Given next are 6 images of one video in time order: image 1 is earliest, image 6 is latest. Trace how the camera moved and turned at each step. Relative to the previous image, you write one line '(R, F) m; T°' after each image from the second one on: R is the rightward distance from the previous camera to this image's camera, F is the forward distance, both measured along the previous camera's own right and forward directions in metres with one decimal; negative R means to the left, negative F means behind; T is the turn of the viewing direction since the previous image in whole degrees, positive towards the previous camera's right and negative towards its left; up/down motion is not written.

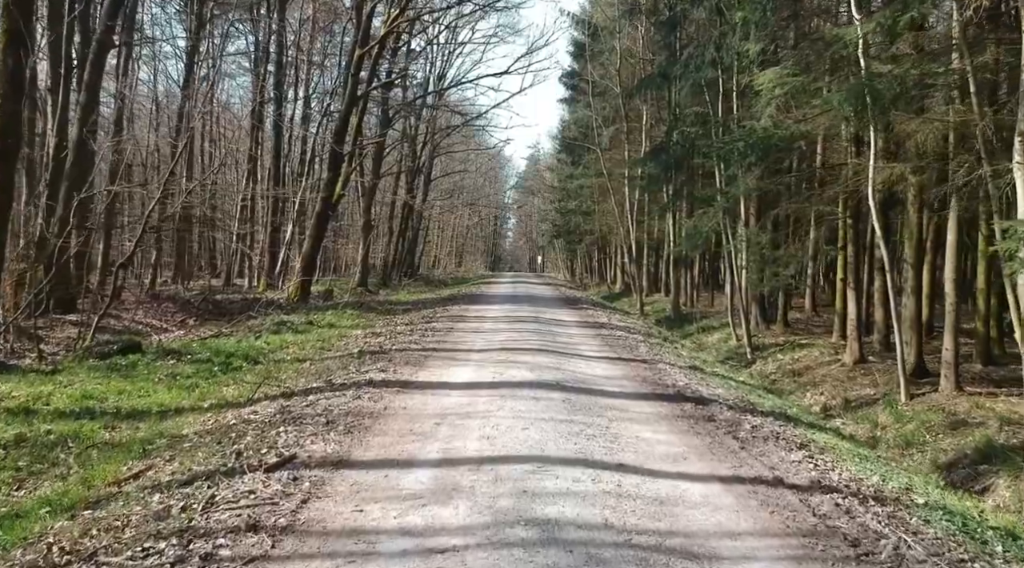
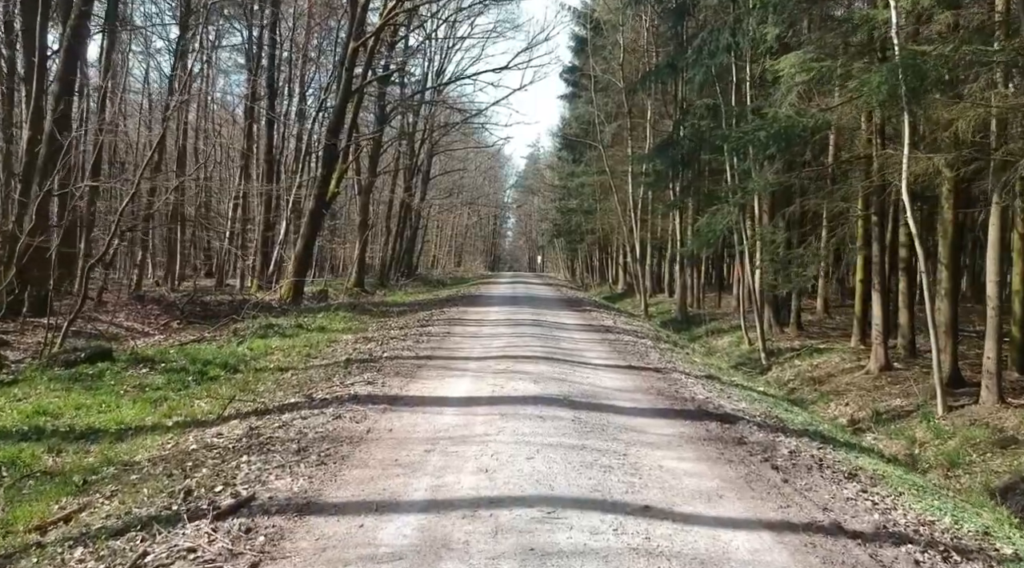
(0.0, +1.2) m; 0°
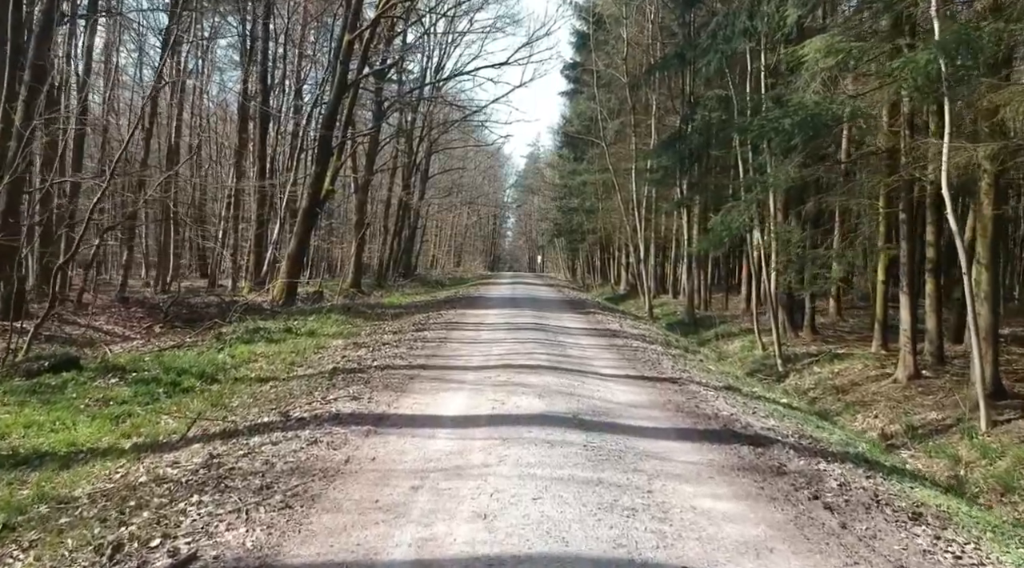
(0.0, +1.2) m; 0°
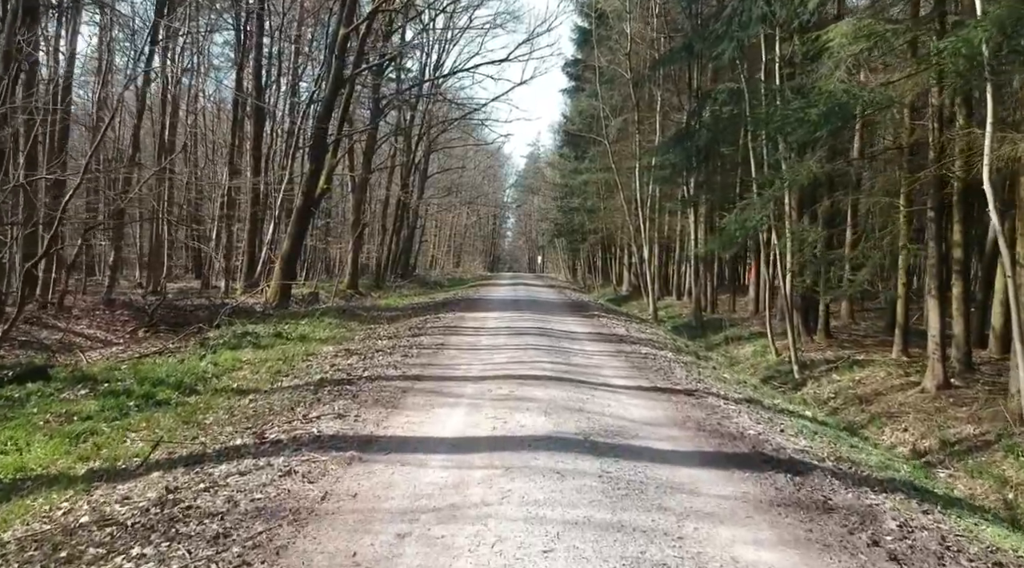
(0.0, +1.0) m; 0°
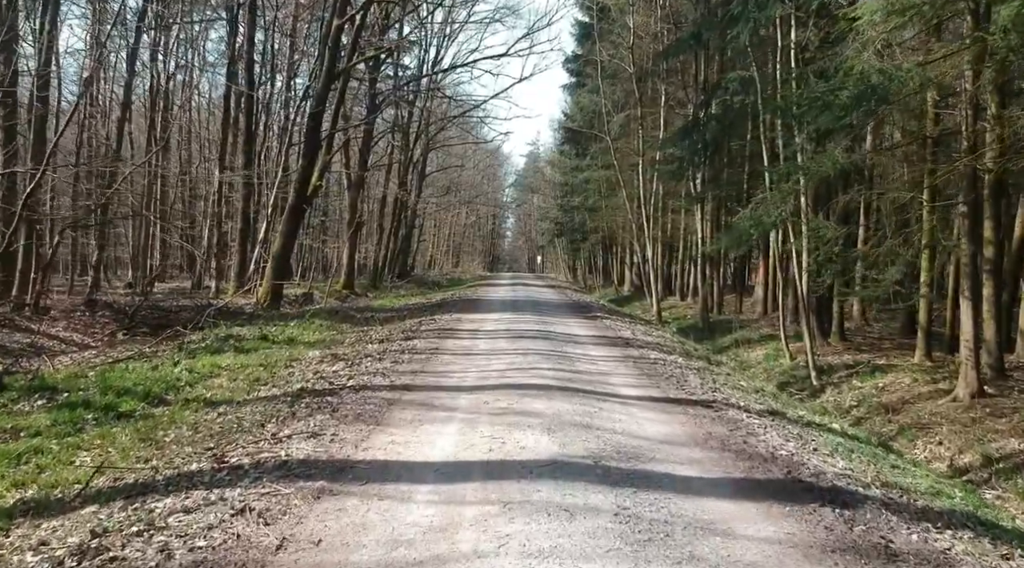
(0.0, +1.1) m; 0°
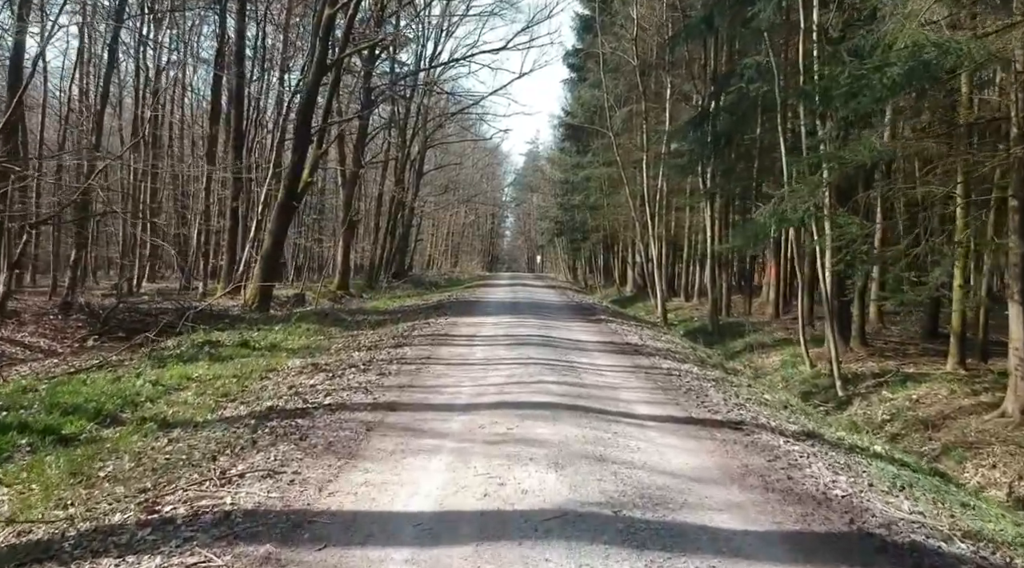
(0.0, +1.4) m; 0°
